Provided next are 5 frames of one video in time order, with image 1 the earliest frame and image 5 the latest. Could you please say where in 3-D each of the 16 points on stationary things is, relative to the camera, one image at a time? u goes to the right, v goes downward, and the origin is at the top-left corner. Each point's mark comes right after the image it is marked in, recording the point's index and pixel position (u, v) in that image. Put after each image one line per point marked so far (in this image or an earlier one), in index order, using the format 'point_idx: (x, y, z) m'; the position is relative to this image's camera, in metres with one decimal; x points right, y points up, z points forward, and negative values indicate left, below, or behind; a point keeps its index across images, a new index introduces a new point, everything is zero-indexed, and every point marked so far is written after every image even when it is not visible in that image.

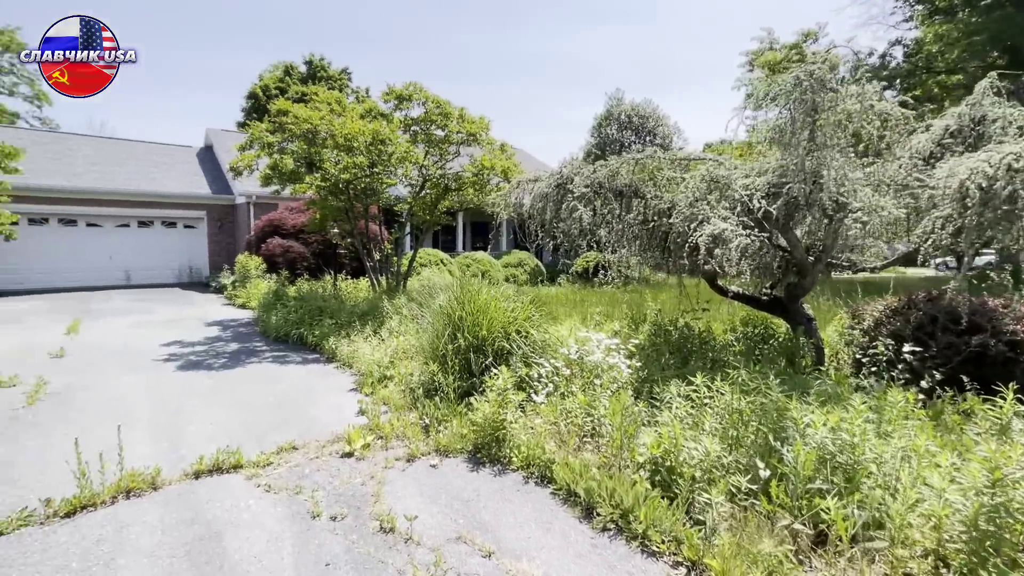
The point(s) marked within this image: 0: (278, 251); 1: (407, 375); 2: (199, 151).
0: (-5.5, +0.9, +11.1) m
1: (-1.0, -0.9, +4.7) m
2: (-11.0, +4.8, +16.8) m
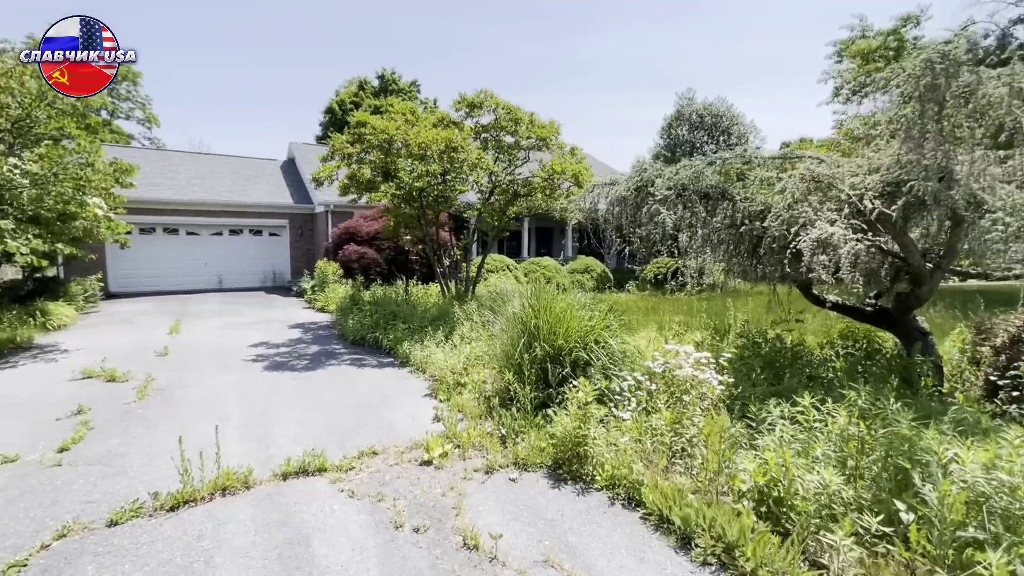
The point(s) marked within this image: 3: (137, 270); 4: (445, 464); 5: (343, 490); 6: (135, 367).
0: (-3.9, +0.7, +11.6) m
1: (-0.3, -0.9, +4.7) m
2: (-8.6, +4.6, +18.0) m
3: (-10.5, +0.5, +13.4) m
4: (-0.5, -1.2, +3.3) m
5: (-1.0, -1.3, +3.0) m
6: (-4.6, -1.0, +5.9) m
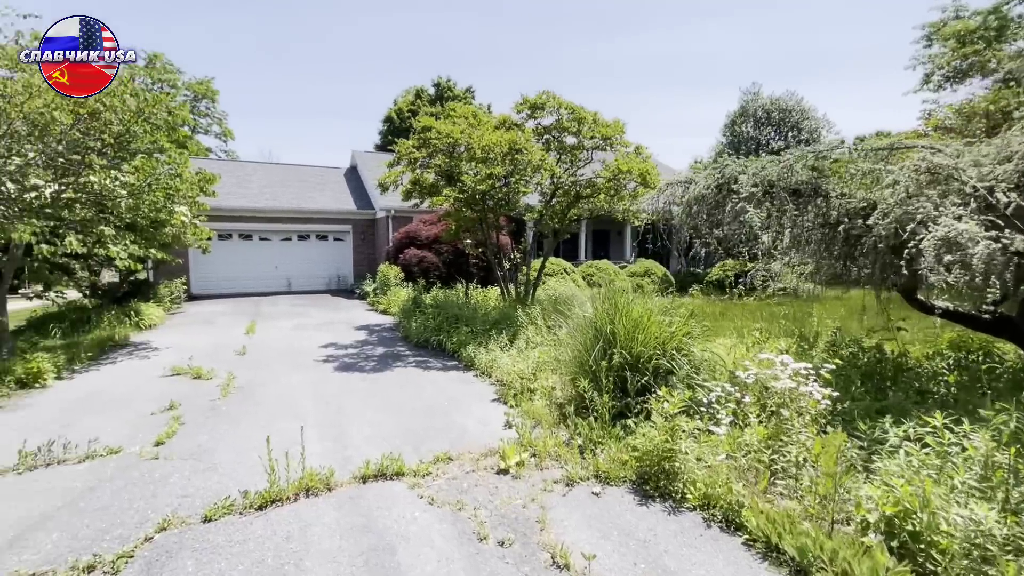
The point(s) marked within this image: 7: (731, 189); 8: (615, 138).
0: (-2.4, +0.7, +11.8) m
1: (+0.4, -1.0, +4.5) m
2: (-6.5, +4.5, +18.7) m
3: (-8.8, +0.4, +14.3) m
4: (+0.1, -1.2, +3.2) m
5: (-0.5, -1.3, +2.9) m
6: (-3.8, -1.0, +6.2) m
7: (+2.3, +1.0, +5.0) m
8: (+1.7, +2.5, +7.9) m
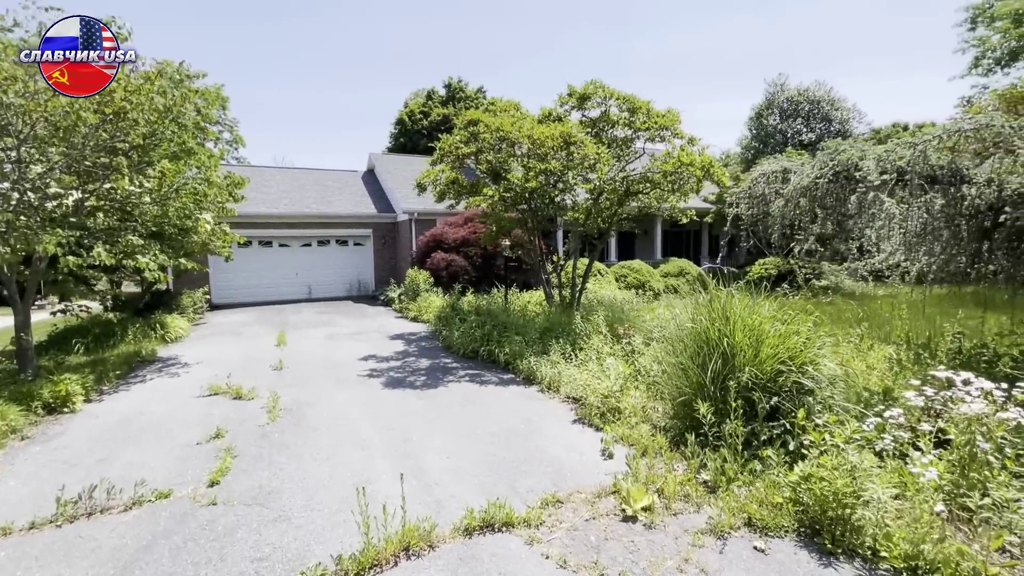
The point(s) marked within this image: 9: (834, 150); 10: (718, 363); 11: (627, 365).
0: (-1.6, +0.5, +11.3) m
1: (+1.1, -1.0, +4.0) m
2: (-5.6, +4.3, +18.2) m
3: (-8.0, +0.2, +13.9) m
4: (+0.8, -1.3, +2.7) m
5: (+0.2, -1.3, +2.4) m
6: (-3.0, -1.1, +5.7) m
7: (+3.0, +1.0, +4.4) m
8: (+2.5, +2.4, +7.3) m
9: (+3.0, +1.3, +4.6) m
10: (+1.5, -0.5, +3.5) m
11: (+1.2, -0.8, +5.1) m
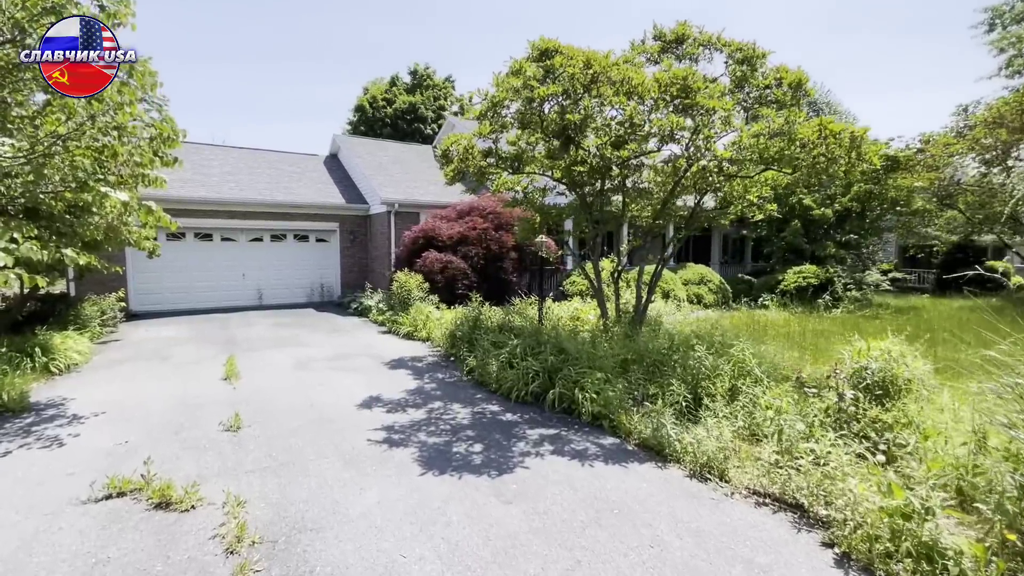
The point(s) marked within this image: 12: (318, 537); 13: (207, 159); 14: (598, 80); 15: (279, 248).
0: (-1.3, +0.4, +9.0) m
1: (+2.2, -1.2, +2.0) m
2: (-6.0, +4.2, +15.5) m
3: (-7.9, +0.1, +10.9) m
4: (+2.0, -1.4, +0.7) m
5: (+1.4, -1.5, +0.3) m
6: (-2.1, -1.2, +3.3) m
7: (+4.1, +0.9, +2.6) m
8: (+3.2, +2.2, +5.5) m
9: (+4.0, +1.2, +2.8) m
10: (+2.6, -0.7, +1.6) m
11: (+2.1, -0.9, +3.1) m
12: (-1.0, -1.3, +2.5) m
13: (-8.3, +3.6, +13.1) m
14: (+0.7, +2.1, +4.8) m
15: (-5.9, +1.0, +12.1) m
